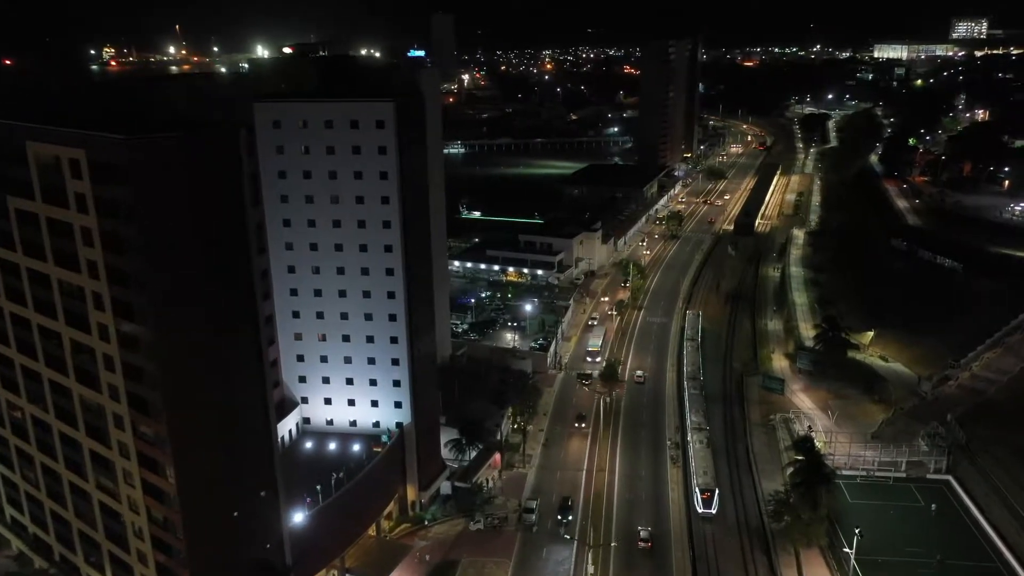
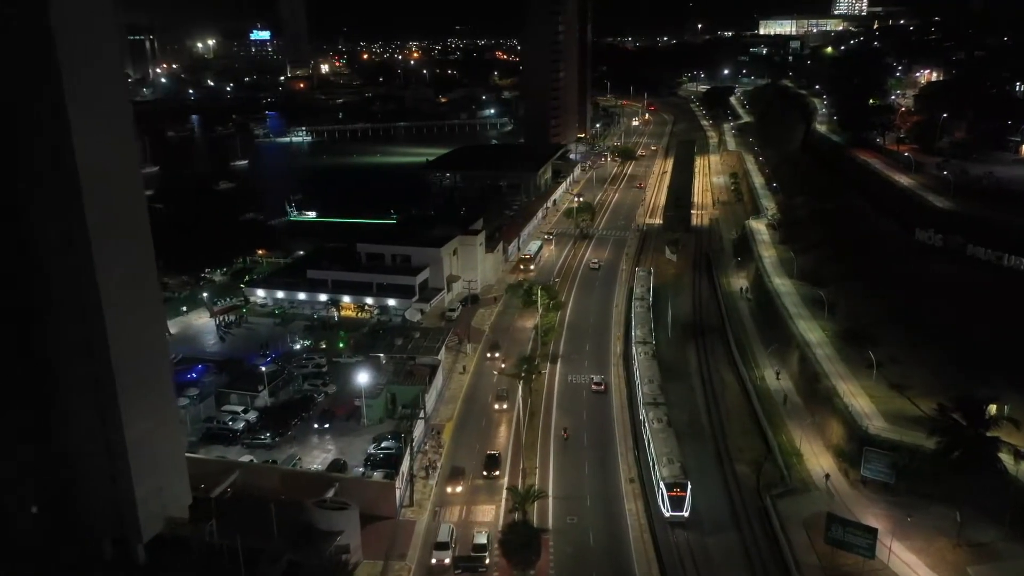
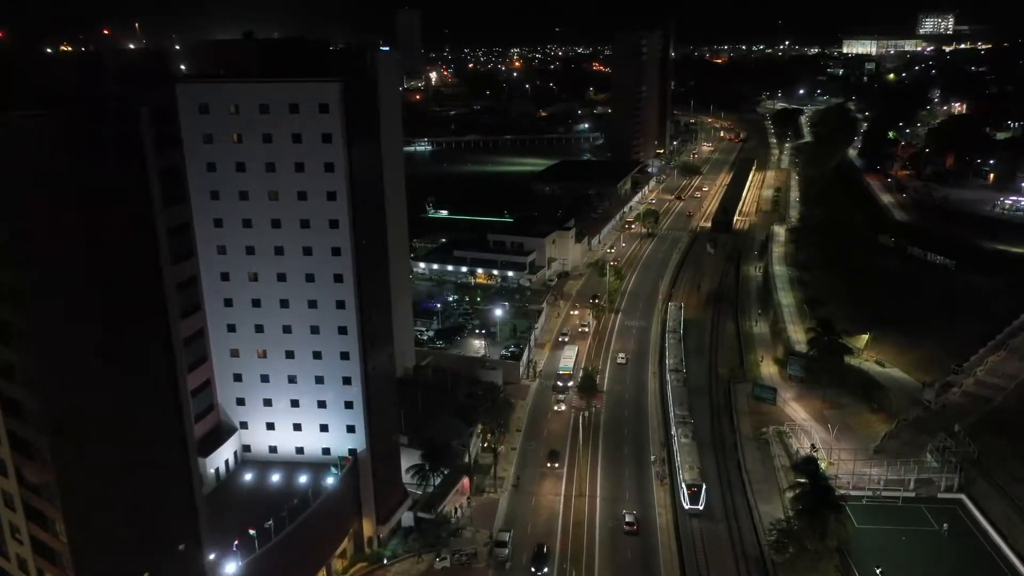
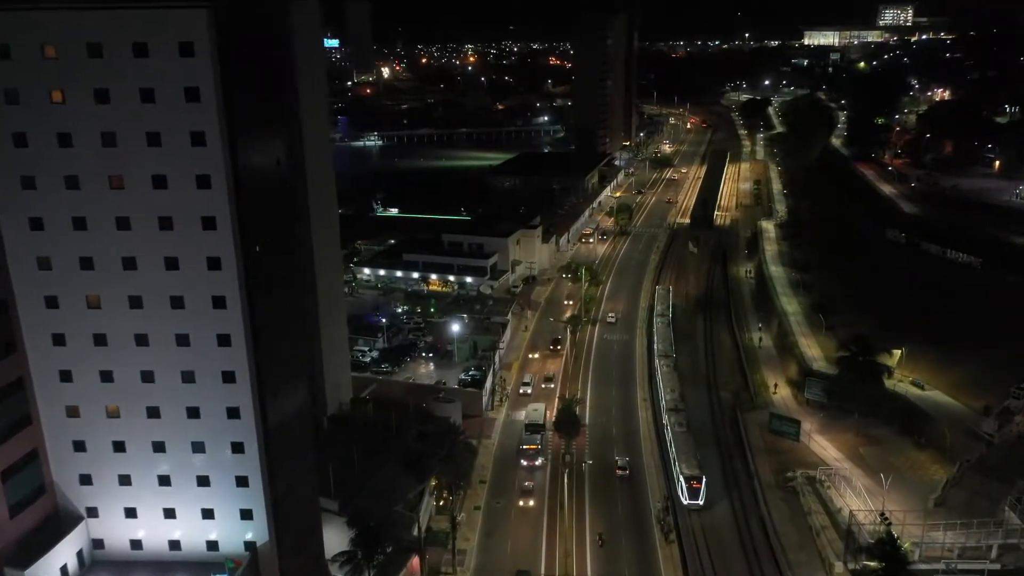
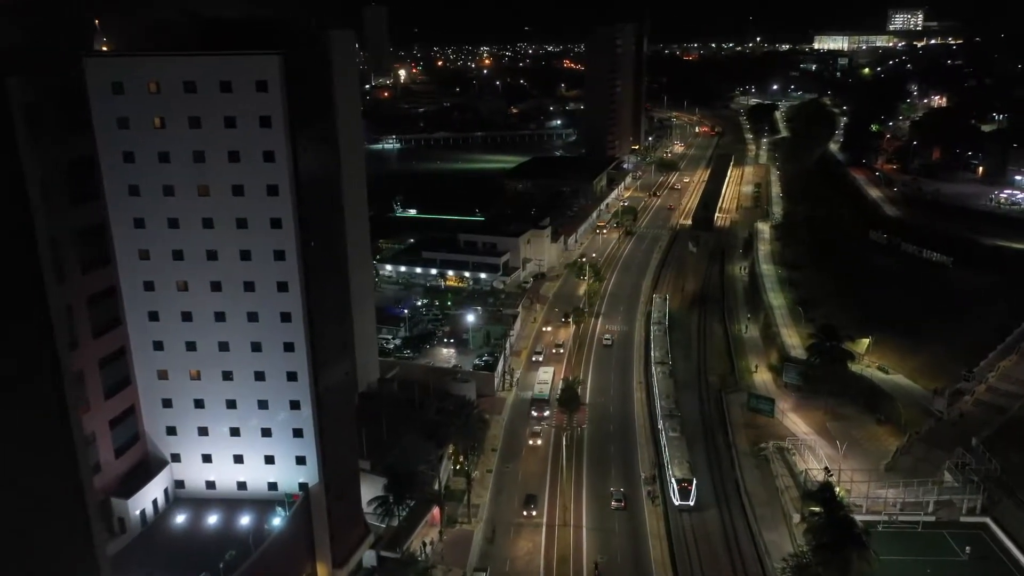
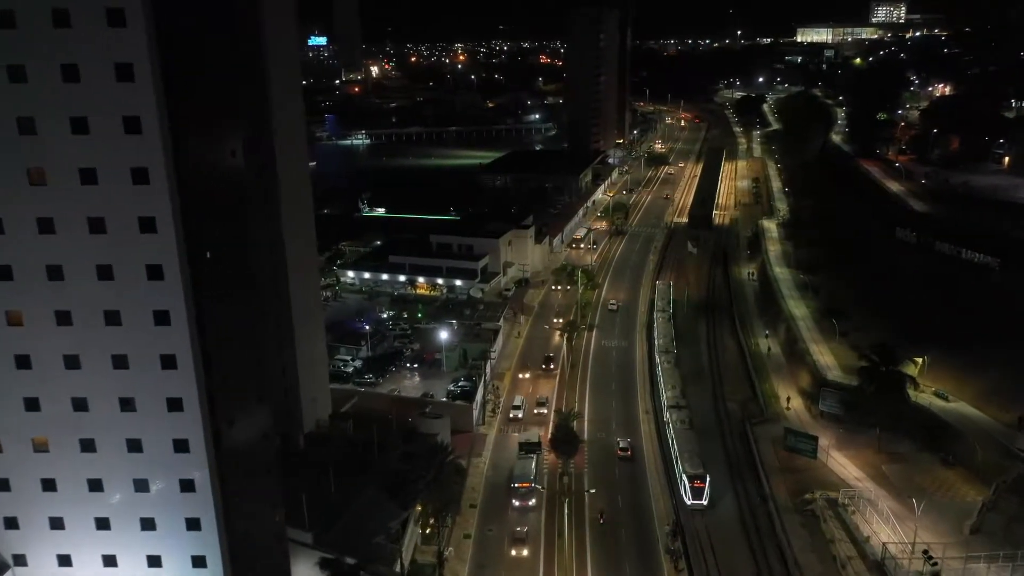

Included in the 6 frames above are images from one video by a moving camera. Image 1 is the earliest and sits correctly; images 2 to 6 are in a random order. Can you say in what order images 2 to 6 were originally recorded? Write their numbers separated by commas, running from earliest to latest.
3, 5, 4, 6, 2
